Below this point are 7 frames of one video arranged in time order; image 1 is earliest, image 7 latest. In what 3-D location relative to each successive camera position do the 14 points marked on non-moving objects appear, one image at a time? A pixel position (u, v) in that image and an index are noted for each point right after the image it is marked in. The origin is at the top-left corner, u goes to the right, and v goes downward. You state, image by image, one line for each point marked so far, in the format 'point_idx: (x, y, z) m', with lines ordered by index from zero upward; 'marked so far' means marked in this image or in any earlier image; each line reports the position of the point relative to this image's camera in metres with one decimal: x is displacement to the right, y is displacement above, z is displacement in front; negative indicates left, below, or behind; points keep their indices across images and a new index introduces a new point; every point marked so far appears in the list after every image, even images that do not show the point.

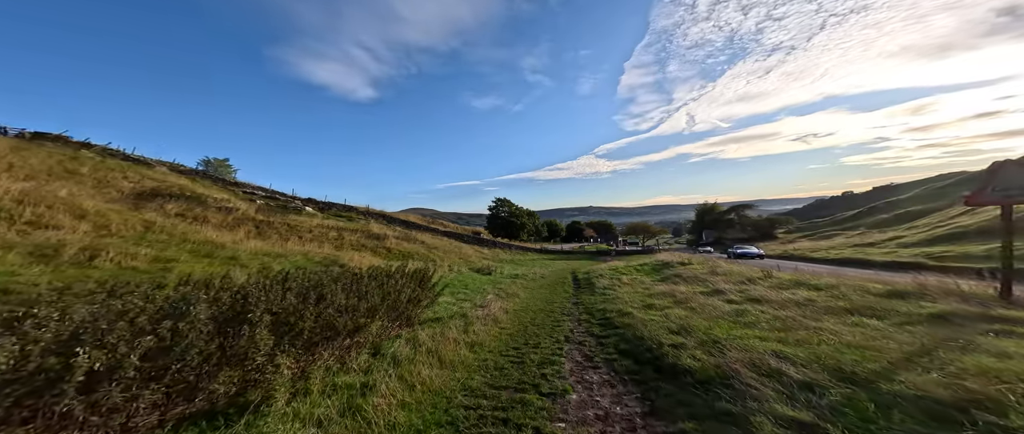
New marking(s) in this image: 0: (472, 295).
0: (-2.0, -3.9, +15.9) m
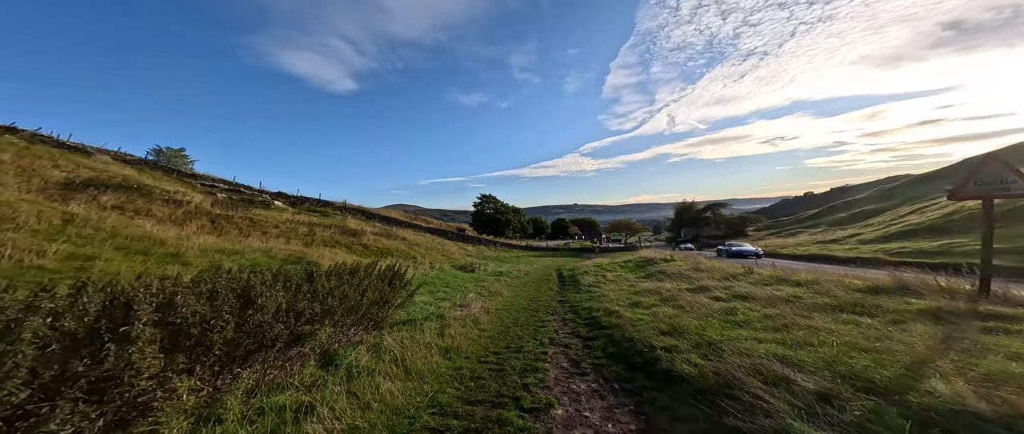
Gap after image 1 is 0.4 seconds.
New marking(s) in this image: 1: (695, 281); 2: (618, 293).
0: (-2.9, -3.7, +15.1) m
1: (+9.5, -3.2, +16.2) m
2: (+5.2, -3.7, +15.4) m
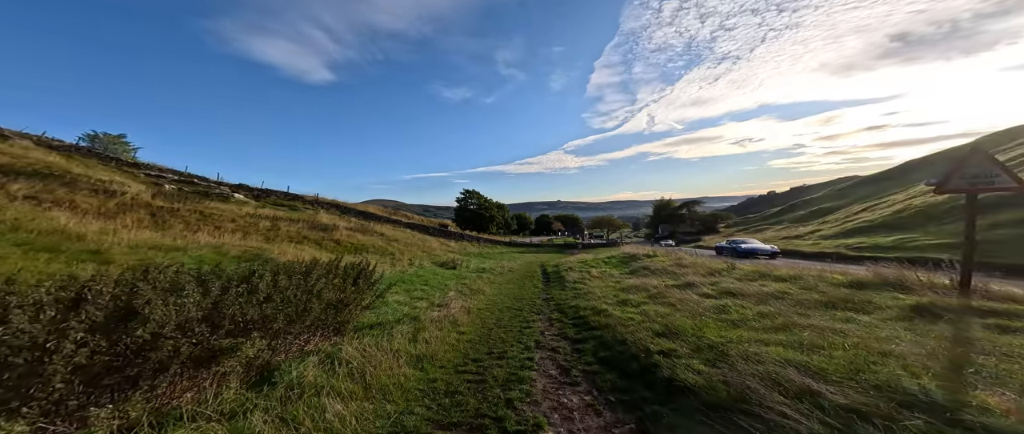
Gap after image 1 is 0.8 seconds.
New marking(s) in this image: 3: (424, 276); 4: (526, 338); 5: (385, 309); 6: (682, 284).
0: (-3.7, -3.4, +14.1) m
1: (+8.6, -3.0, +16.0) m
2: (+4.4, -3.5, +14.9) m
3: (-5.6, -3.7, +20.0) m
4: (+0.4, -3.3, +8.6) m
5: (-3.9, -2.8, +9.6) m
6: (+7.5, -2.9, +13.8) m
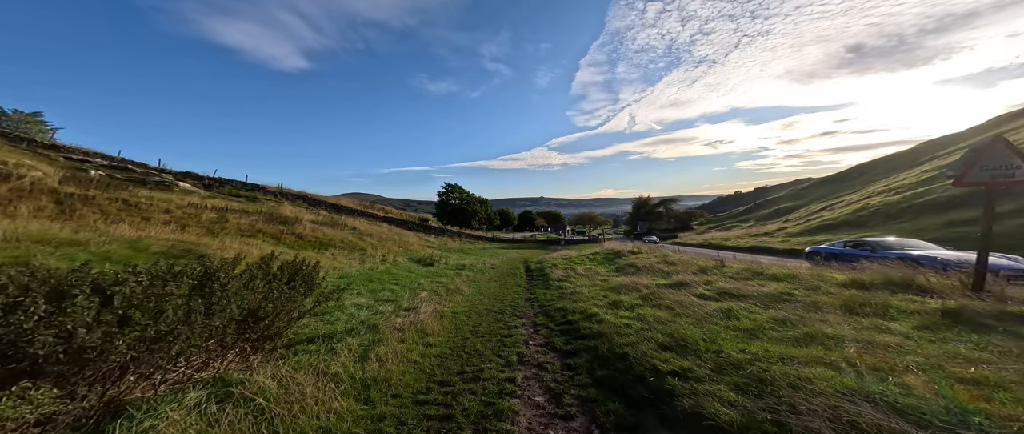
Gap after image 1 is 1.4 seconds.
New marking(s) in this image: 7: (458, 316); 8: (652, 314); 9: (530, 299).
0: (-4.5, -3.0, +12.5) m
1: (+7.7, -2.7, +15.1) m
2: (+3.5, -3.2, +13.8) m
3: (-6.7, -3.3, +18.3) m
4: (-0.1, -3.1, +7.2) m
5: (-4.5, -2.5, +8.0) m
6: (+6.7, -2.7, +12.8) m
7: (-1.8, -3.2, +10.3) m
8: (+3.7, -2.6, +8.3) m
9: (+0.8, -3.7, +14.0) m
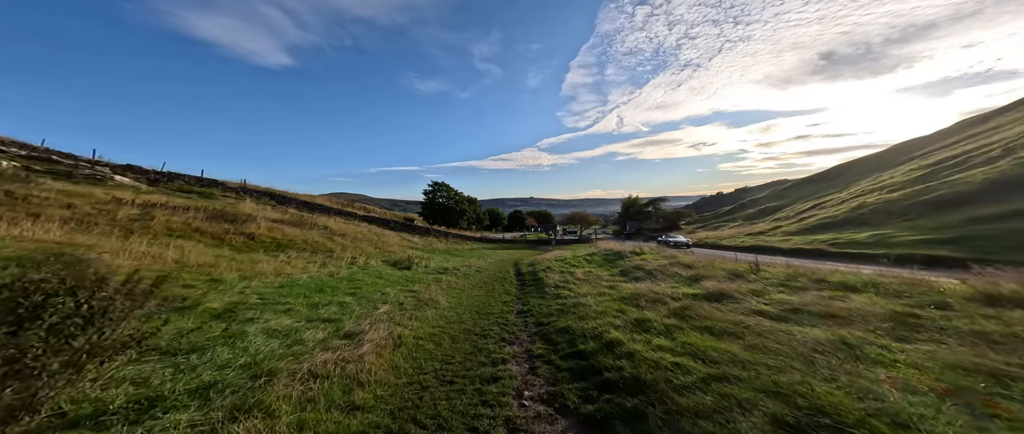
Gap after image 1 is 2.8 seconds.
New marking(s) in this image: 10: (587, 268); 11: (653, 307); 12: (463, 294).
0: (-4.9, -2.7, +9.4) m
1: (+7.2, -2.4, +12.4) m
2: (+3.1, -2.8, +10.9) m
3: (-7.3, -3.0, +15.1) m
4: (-0.3, -2.7, +4.3) m
5: (-4.7, -2.2, +4.9) m
6: (+6.3, -2.3, +10.1) m
7: (-2.1, -2.9, +7.3) m
8: (+3.5, -2.2, +5.5) m
9: (+0.4, -3.4, +11.1) m
10: (+4.6, -3.1, +19.2) m
11: (+3.9, -2.6, +8.8) m
12: (-2.2, -3.5, +14.3) m
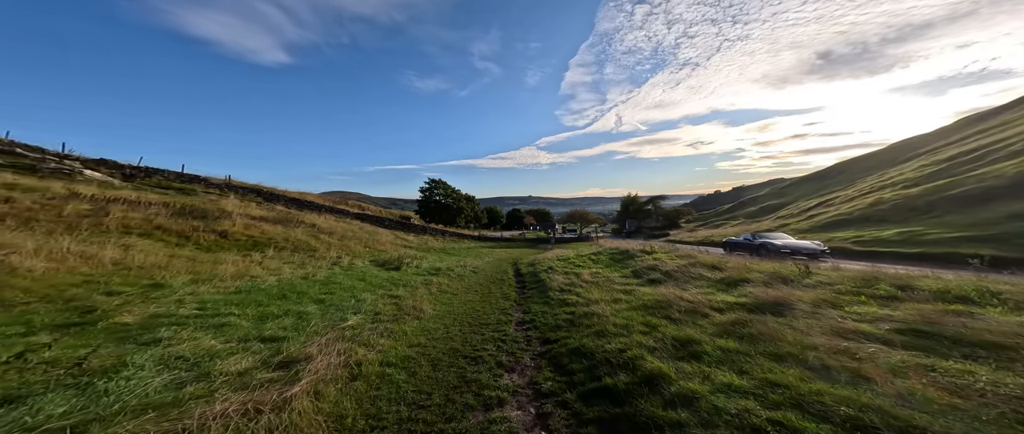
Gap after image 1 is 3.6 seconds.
0: (-4.9, -2.5, +7.5) m
1: (+7.2, -2.1, +10.5) m
2: (+3.0, -2.6, +9.1) m
3: (-7.3, -2.7, +13.2) m
4: (-0.3, -2.5, +2.4) m
5: (-4.7, -2.0, +3.1) m
6: (+6.2, -2.1, +8.3) m
7: (-2.1, -2.7, +5.4) m
8: (+3.5, -2.0, +3.6) m
9: (+0.4, -3.1, +9.2) m
10: (+4.5, -2.8, +17.4) m
11: (+3.9, -2.3, +6.9) m
12: (-2.3, -3.2, +12.4) m
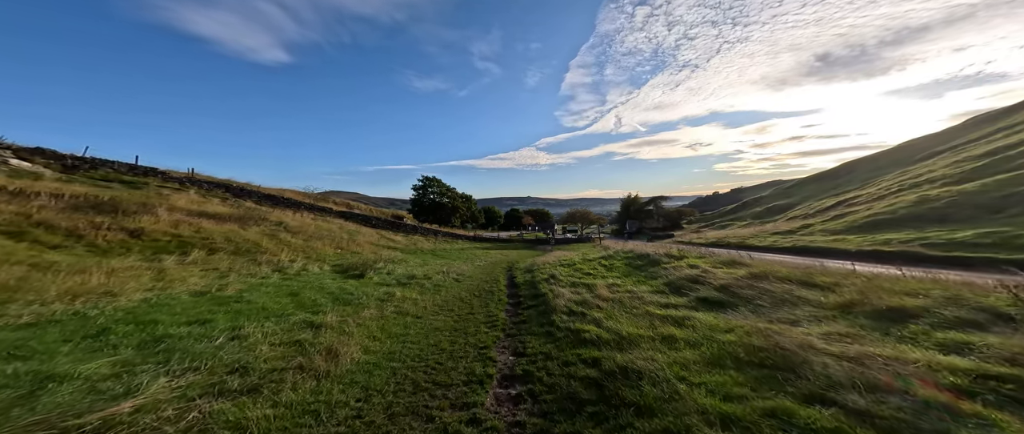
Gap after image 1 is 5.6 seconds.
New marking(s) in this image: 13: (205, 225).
0: (-5.2, -2.1, +3.5) m
1: (+6.8, -1.8, +6.5) m
2: (+2.7, -2.3, +5.0) m
3: (-7.7, -2.4, +9.1) m
4: (-0.7, -2.1, -1.6) m
5: (-5.0, -1.6, -1.0) m
6: (+5.9, -1.8, +4.2) m
7: (-2.5, -2.3, +1.3) m
8: (+3.1, -1.7, -0.4) m
9: (0.0, -2.8, +5.2) m
10: (+4.1, -2.5, +13.3) m
11: (+3.5, -2.0, +2.9) m
12: (-2.7, -2.9, +8.4) m
13: (-18.5, -0.4, +19.3) m
